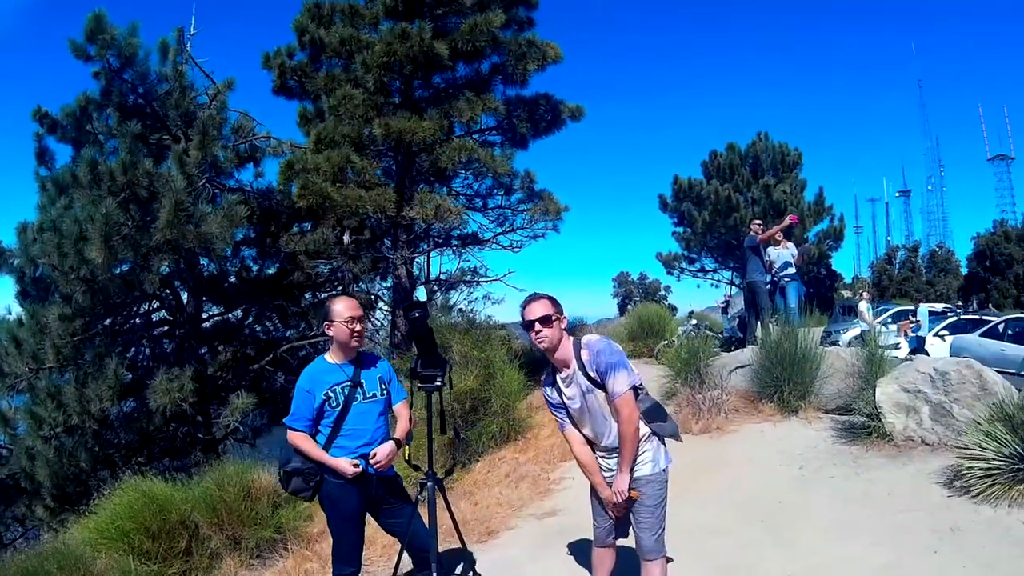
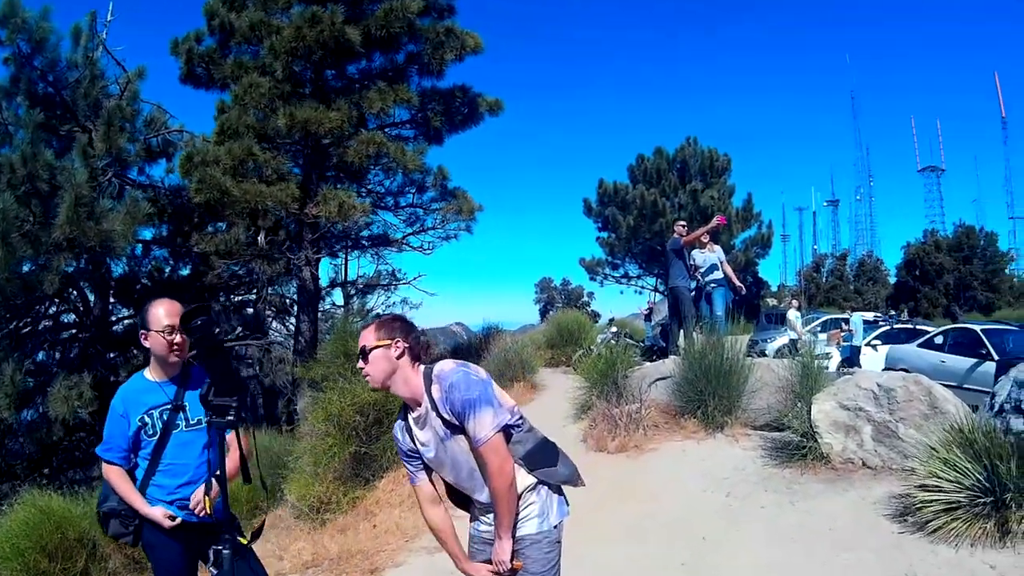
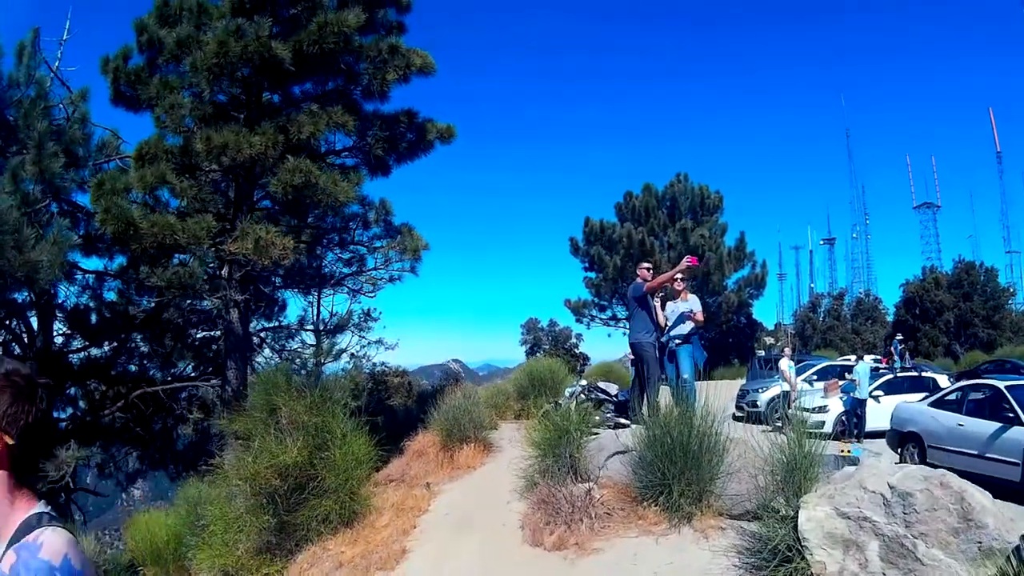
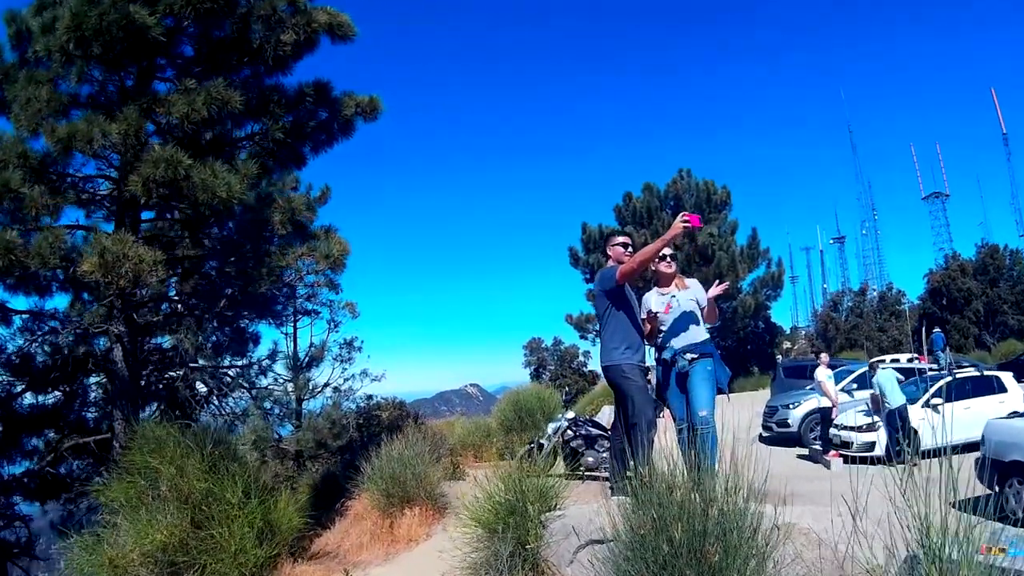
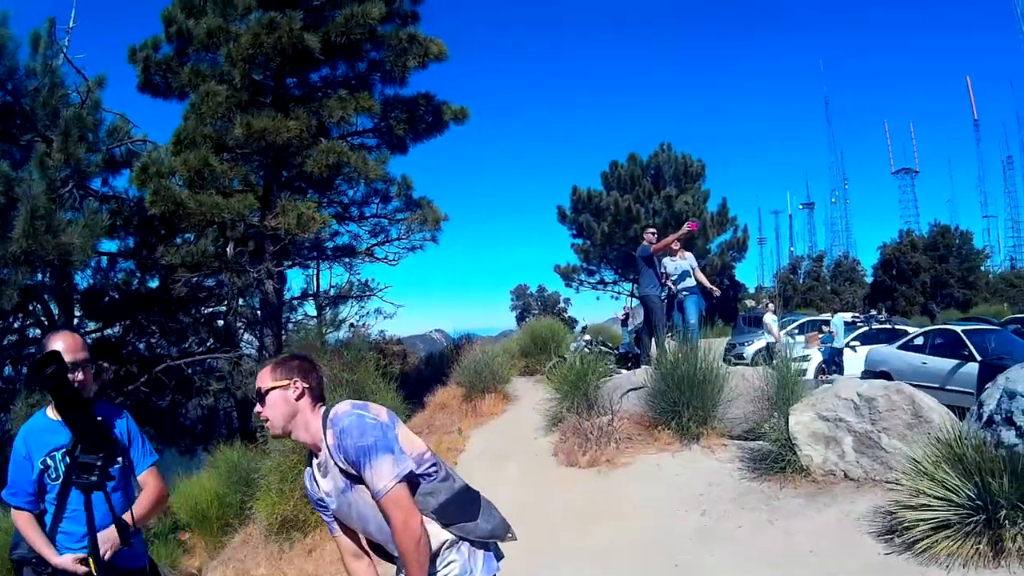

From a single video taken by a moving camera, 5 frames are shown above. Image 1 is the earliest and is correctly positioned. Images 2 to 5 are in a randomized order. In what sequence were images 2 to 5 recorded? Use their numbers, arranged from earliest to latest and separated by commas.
2, 5, 3, 4
